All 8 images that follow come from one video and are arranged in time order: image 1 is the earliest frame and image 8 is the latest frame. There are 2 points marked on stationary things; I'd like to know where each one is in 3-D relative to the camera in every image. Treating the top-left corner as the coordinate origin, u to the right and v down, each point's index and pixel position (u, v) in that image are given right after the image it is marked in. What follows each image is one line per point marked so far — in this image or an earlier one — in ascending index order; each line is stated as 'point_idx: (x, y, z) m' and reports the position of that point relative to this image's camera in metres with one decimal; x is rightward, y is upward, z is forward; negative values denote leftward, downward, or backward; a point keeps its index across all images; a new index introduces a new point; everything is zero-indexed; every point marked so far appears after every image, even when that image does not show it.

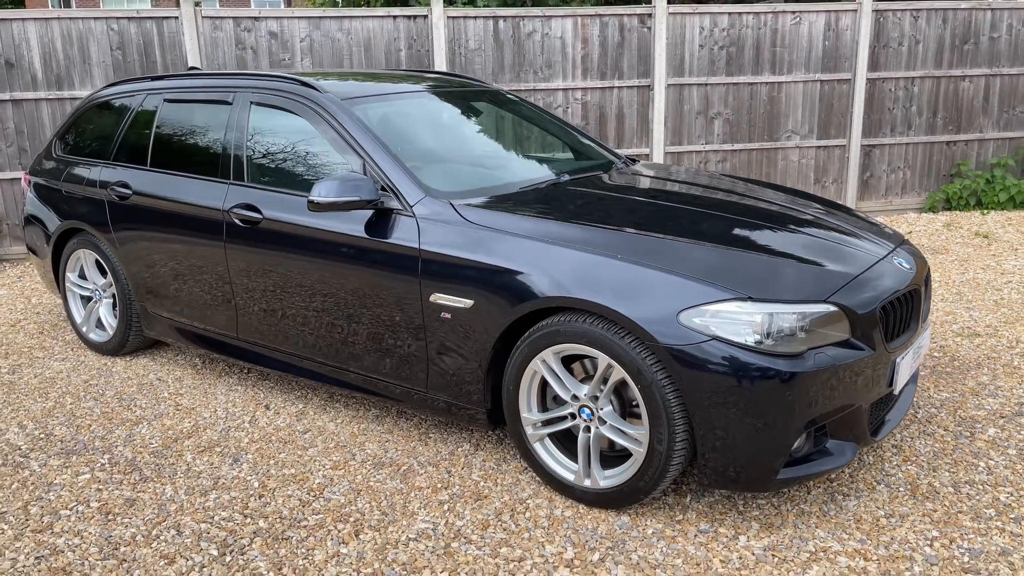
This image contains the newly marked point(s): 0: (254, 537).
0: (-0.8, -0.8, +2.7) m
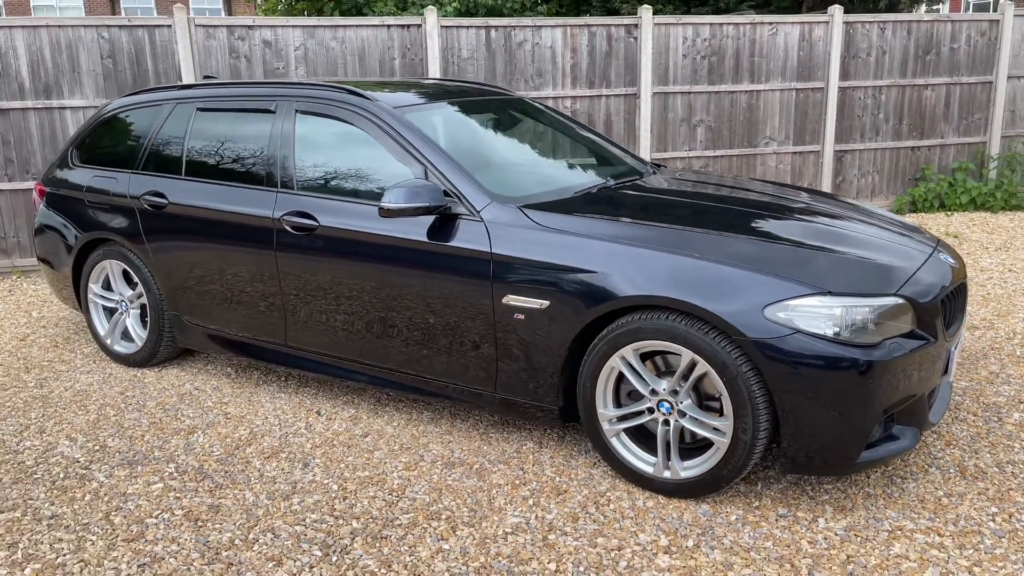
0: (-0.5, -0.8, +2.7) m
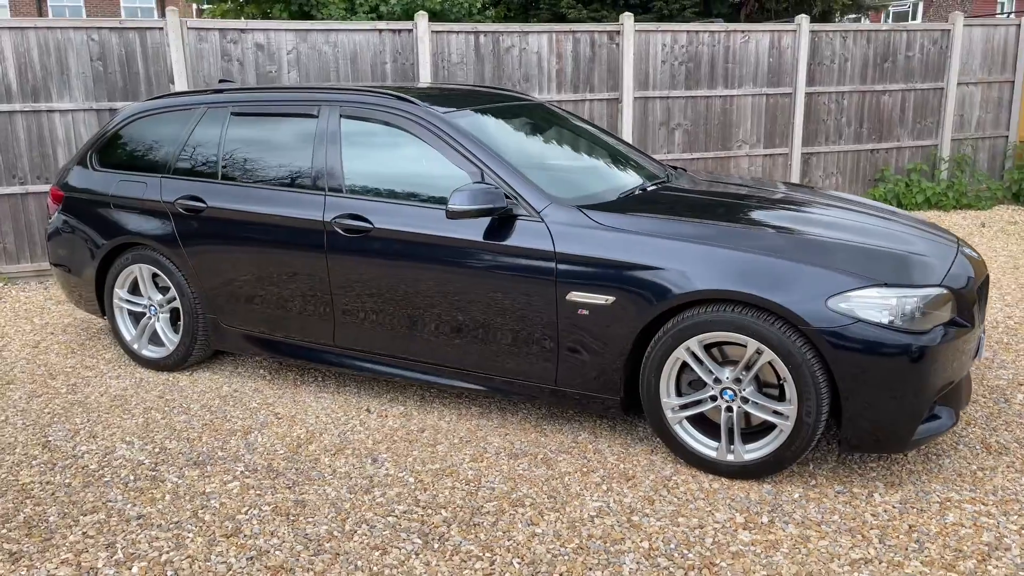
0: (-0.2, -0.8, +2.8) m
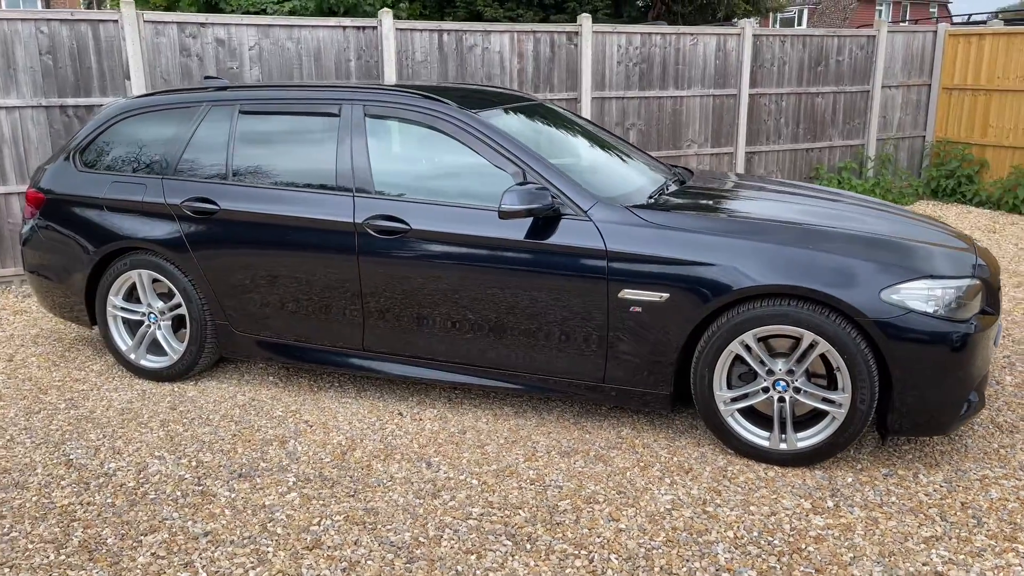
0: (+0.1, -0.8, +2.8) m
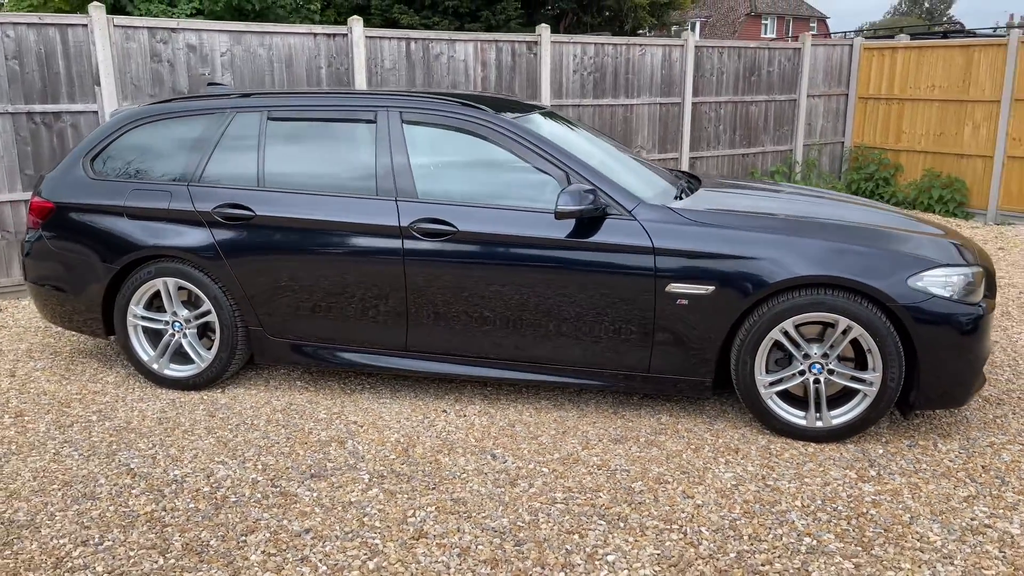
0: (+0.4, -0.8, +3.0) m
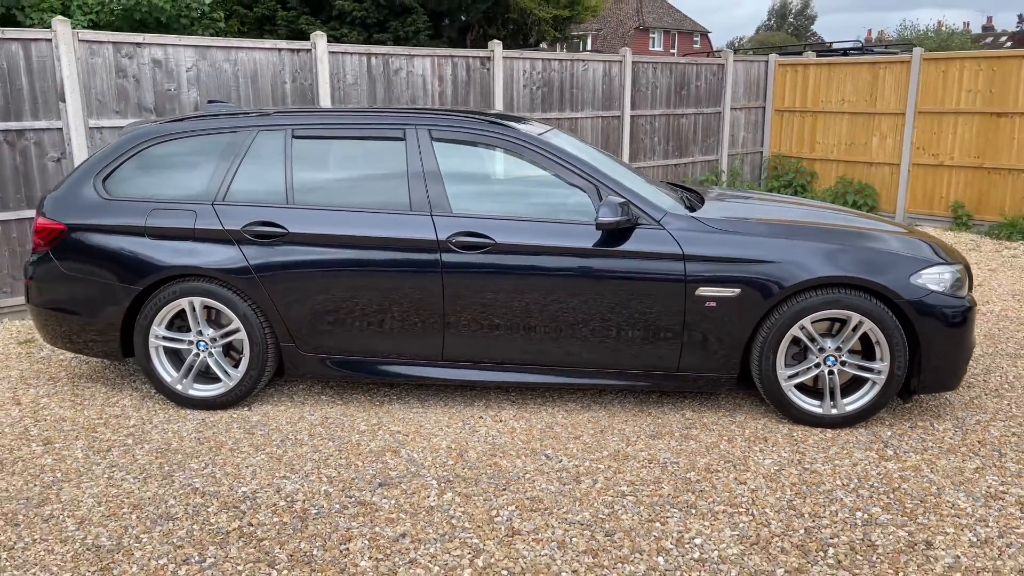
0: (+0.7, -0.8, +3.3) m
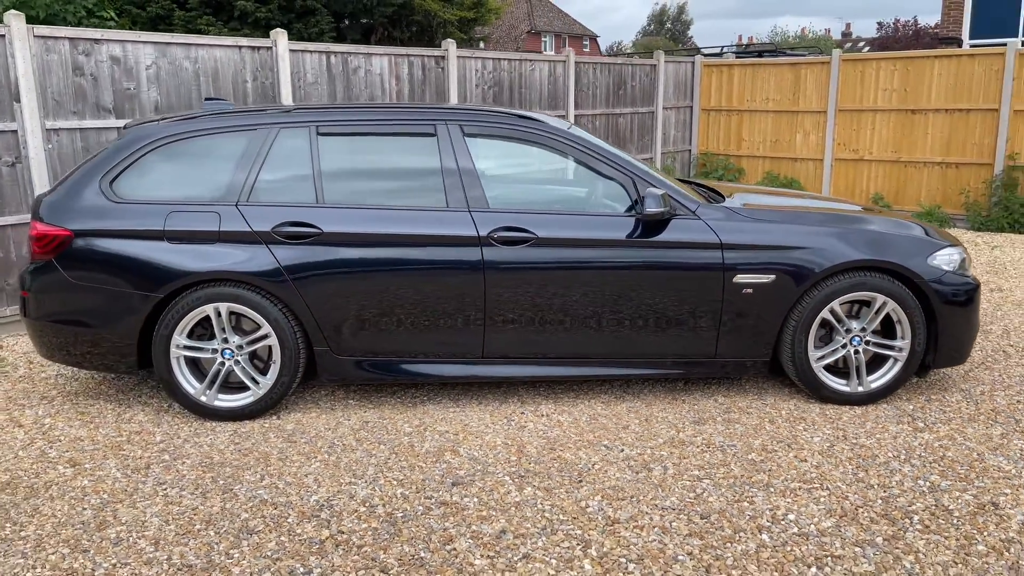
0: (+1.0, -0.7, +3.4) m
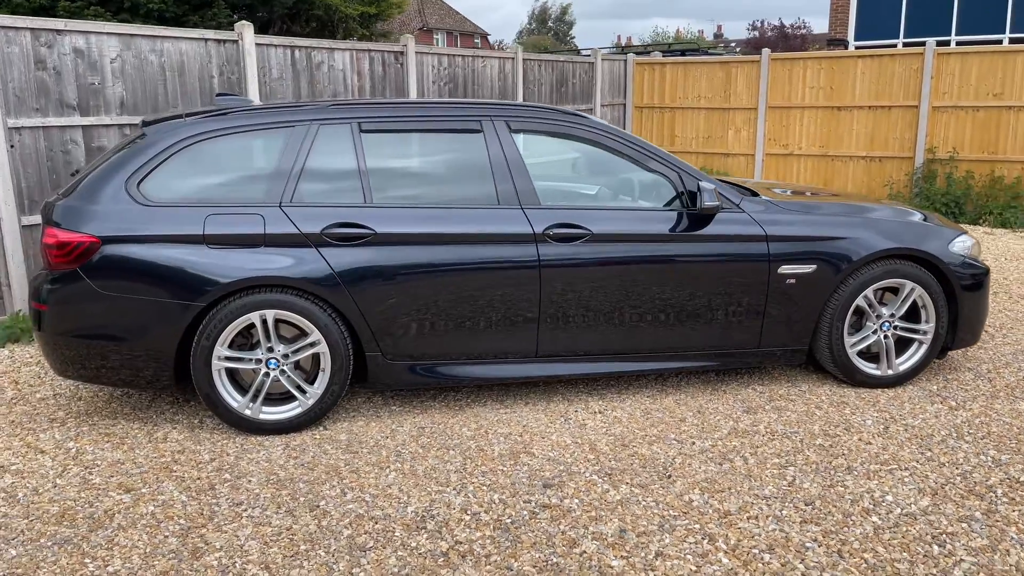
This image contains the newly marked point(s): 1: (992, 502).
0: (+1.3, -0.7, +3.5) m
1: (+1.7, -0.8, +3.1) m
